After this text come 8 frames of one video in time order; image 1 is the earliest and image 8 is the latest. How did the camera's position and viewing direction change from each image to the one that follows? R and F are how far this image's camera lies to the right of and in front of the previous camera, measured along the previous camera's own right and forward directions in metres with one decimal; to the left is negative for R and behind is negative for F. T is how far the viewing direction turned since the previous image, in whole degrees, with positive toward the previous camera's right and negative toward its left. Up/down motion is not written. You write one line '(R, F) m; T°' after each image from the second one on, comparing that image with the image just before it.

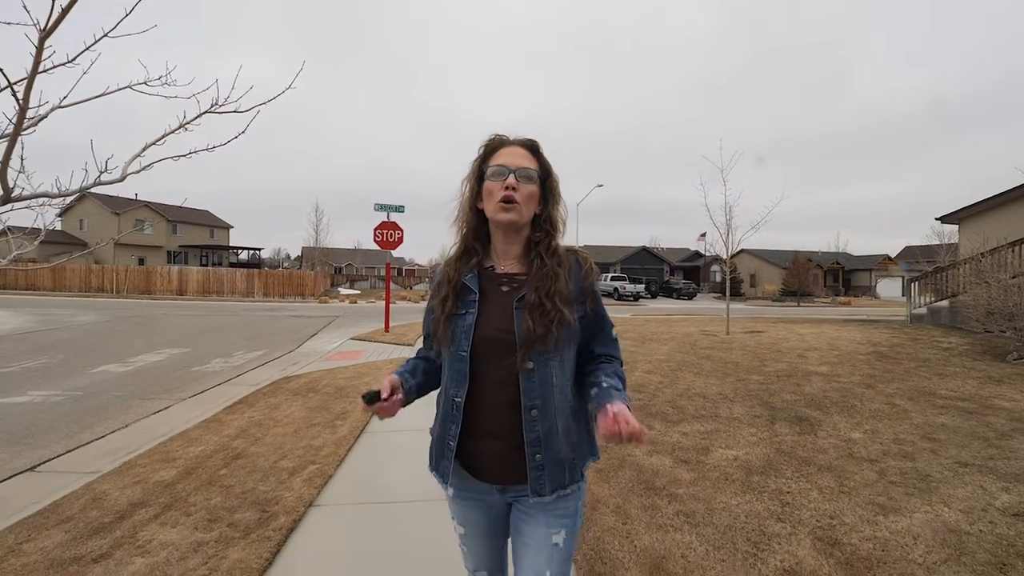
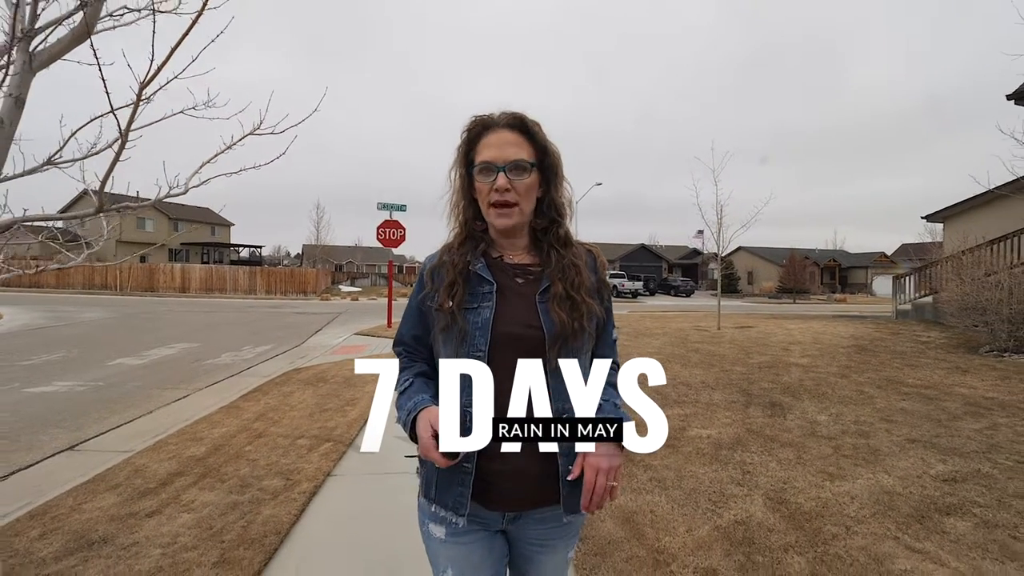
(0.0, -0.4) m; 0°
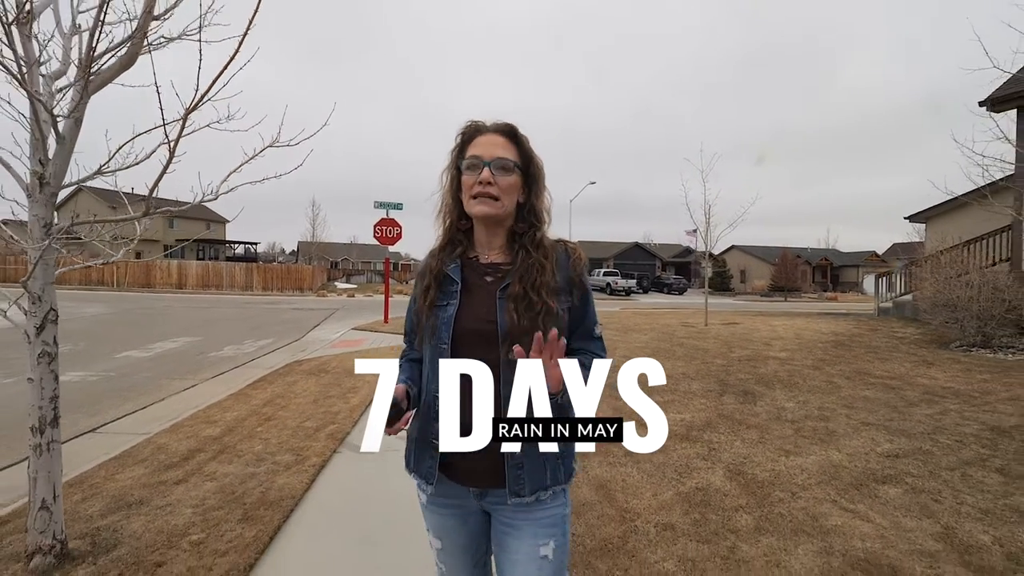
(0.0, -0.4) m; 0°
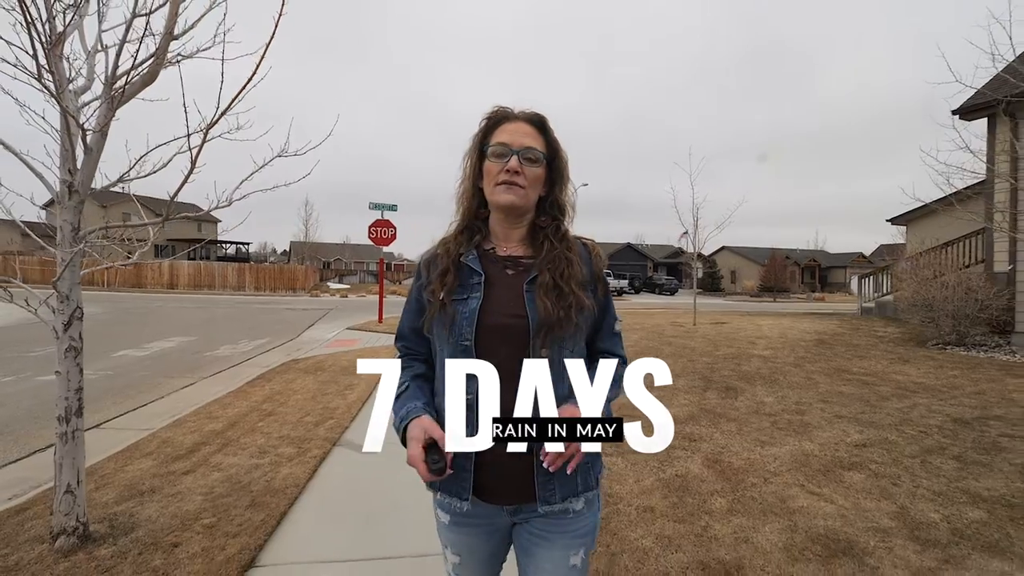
(0.0, -0.2) m; +1°
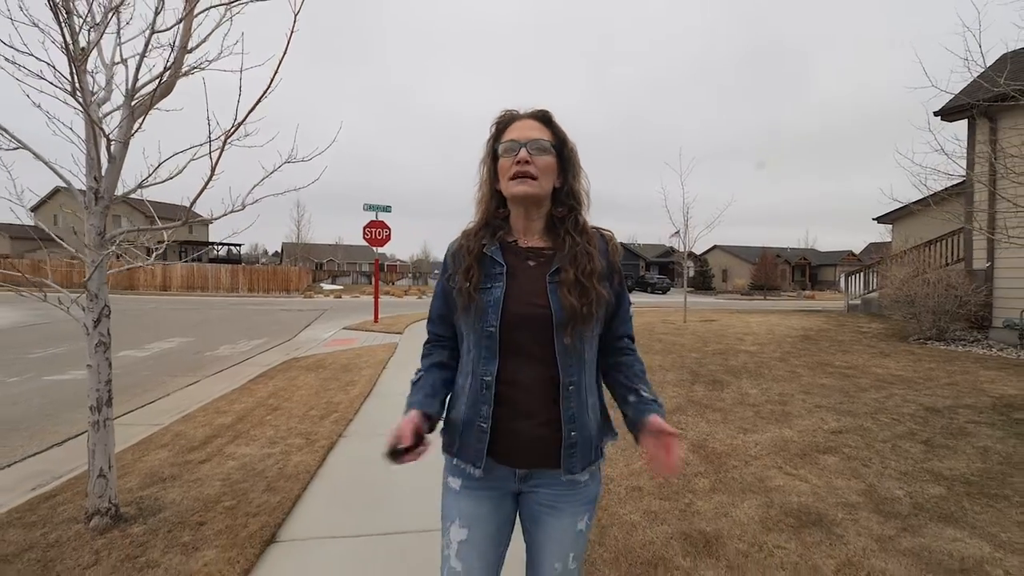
(0.0, -0.2) m; +1°
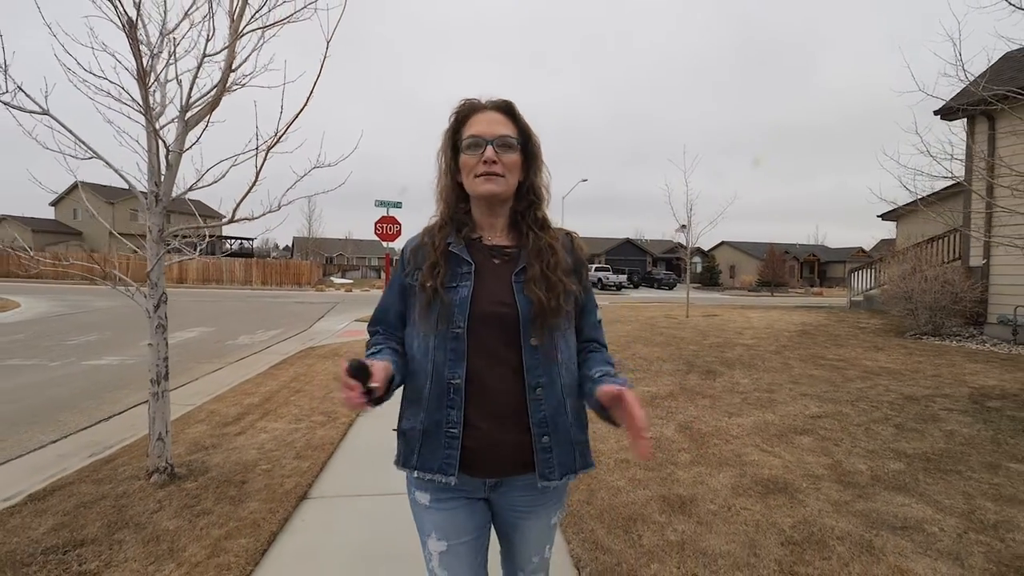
(0.0, -0.4) m; -1°
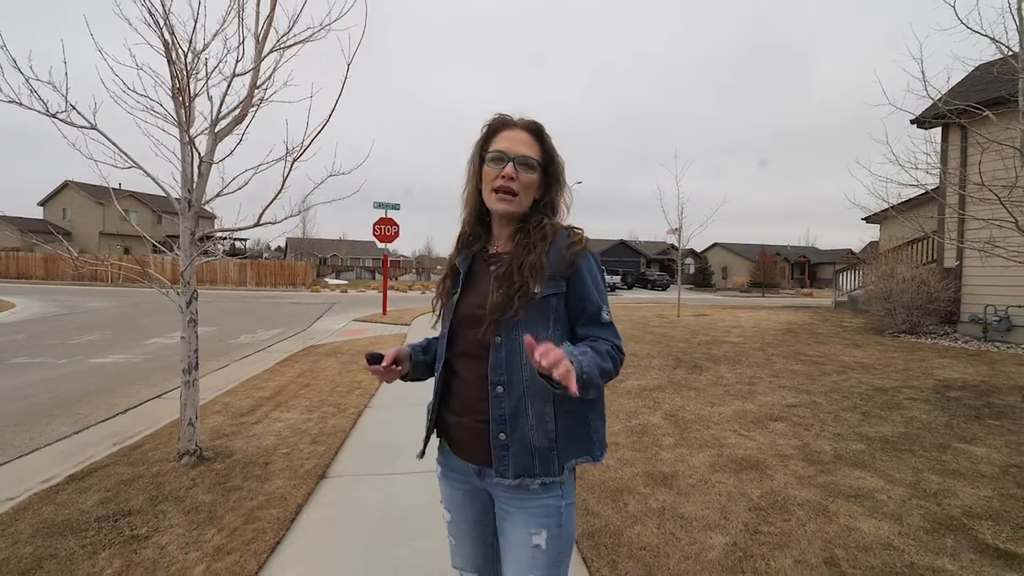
(0.0, -0.4) m; +1°
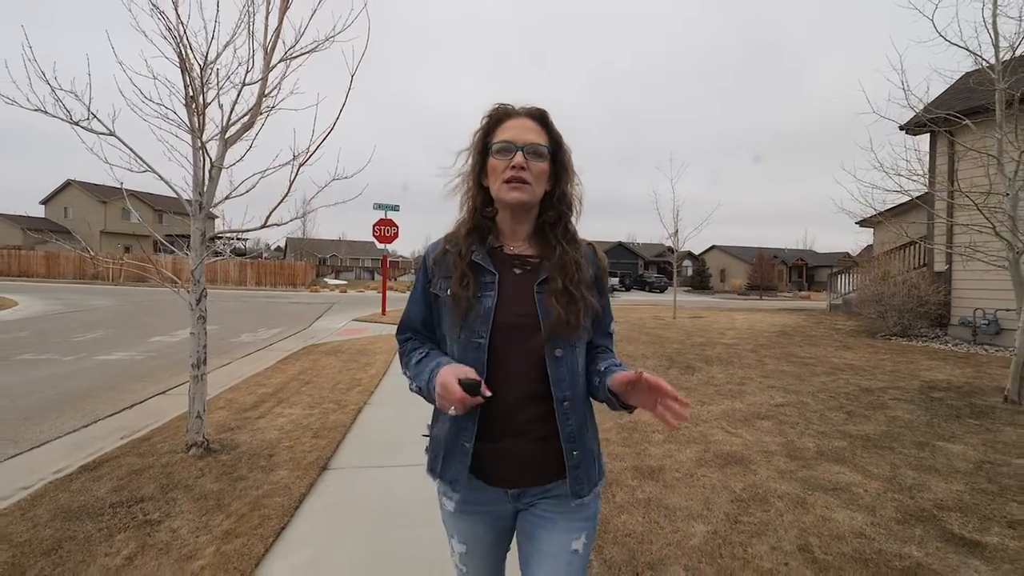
(0.0, -0.2) m; 0°
